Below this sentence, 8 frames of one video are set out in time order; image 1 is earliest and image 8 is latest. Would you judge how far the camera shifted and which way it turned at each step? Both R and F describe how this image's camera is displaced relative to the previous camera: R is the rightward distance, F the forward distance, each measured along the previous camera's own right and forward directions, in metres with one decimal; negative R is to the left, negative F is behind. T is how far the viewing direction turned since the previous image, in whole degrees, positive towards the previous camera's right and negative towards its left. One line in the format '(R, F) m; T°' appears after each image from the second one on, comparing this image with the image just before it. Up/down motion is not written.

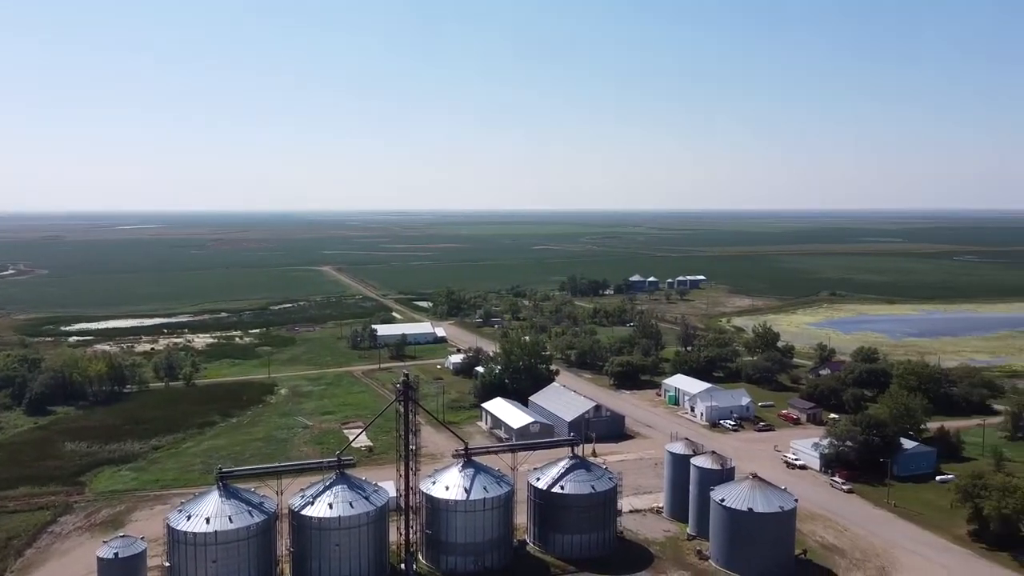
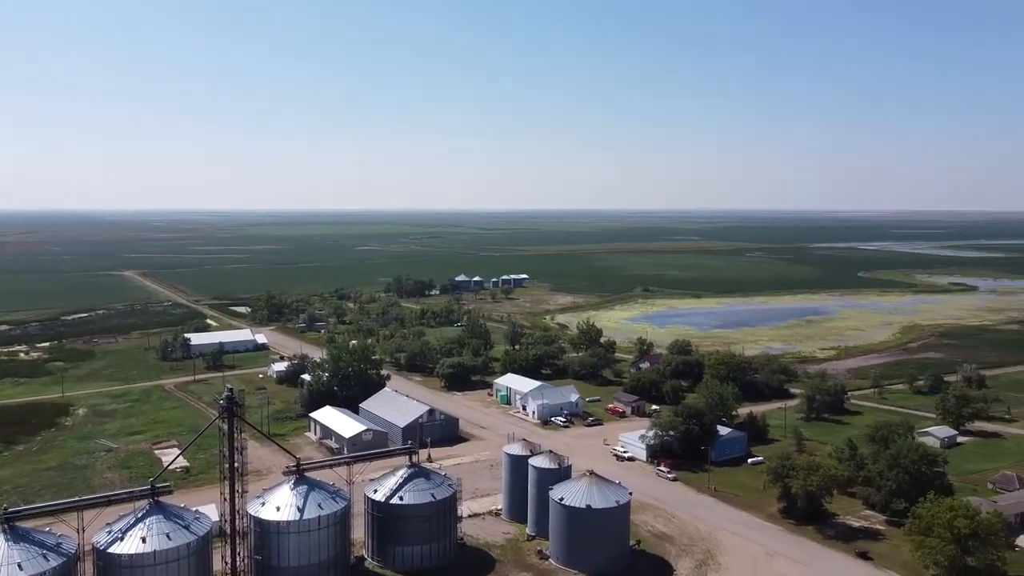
(-0.3, +0.6) m; +13°
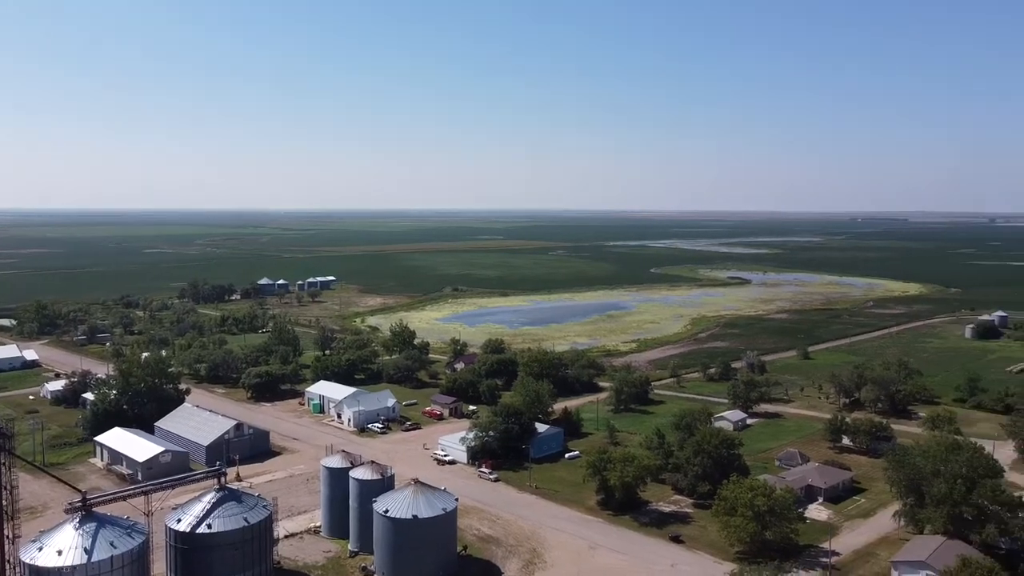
(-0.3, +0.6) m; +14°
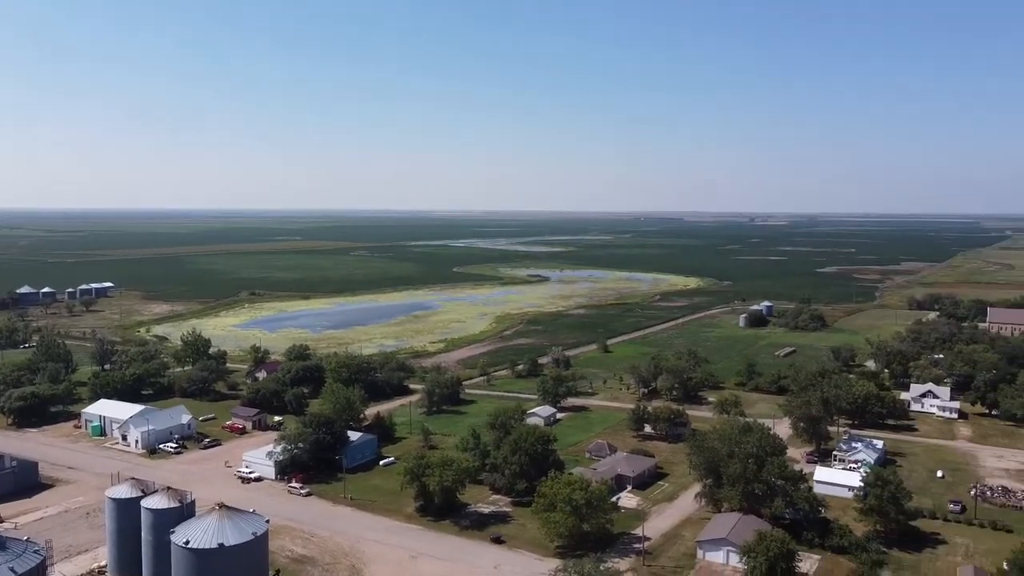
(-0.3, +0.6) m; +14°
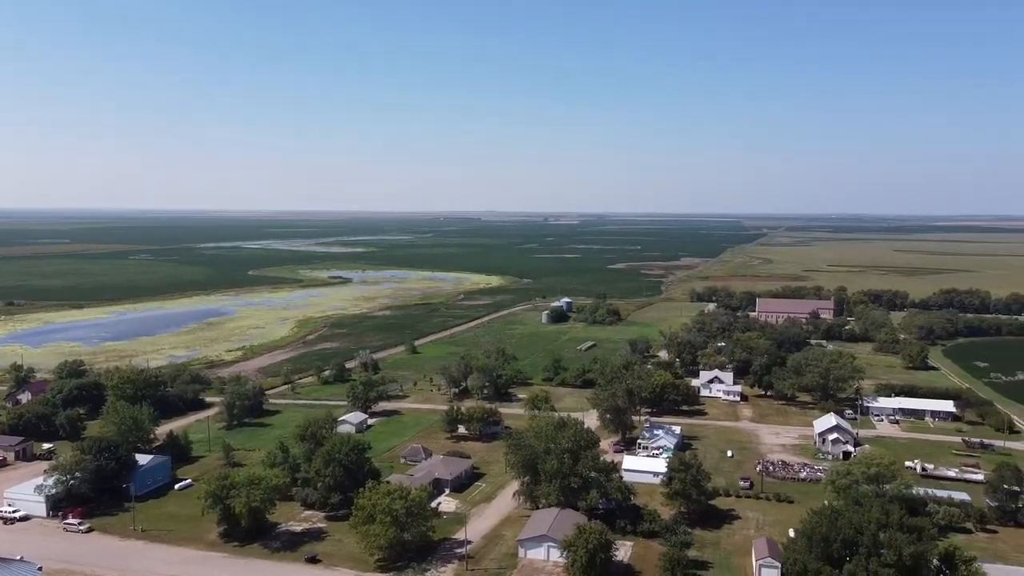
(-0.3, +0.7) m; +14°
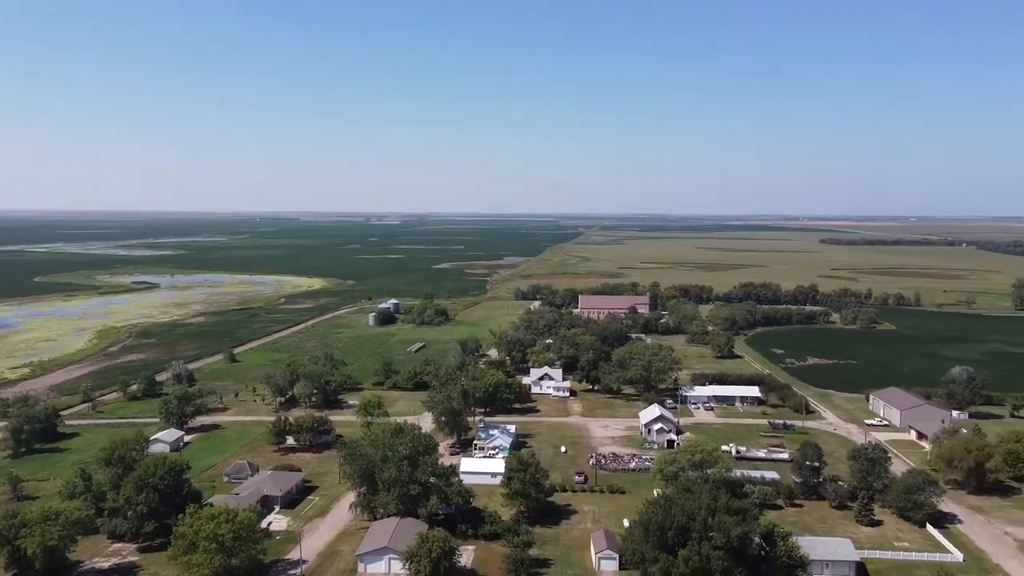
(-0.3, +0.6) m; +13°
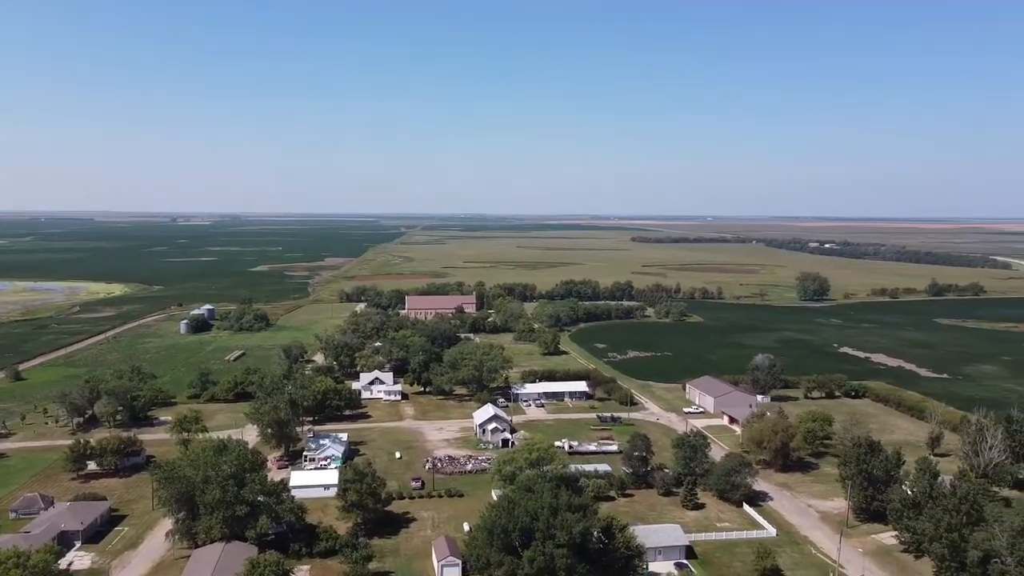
(-0.3, +0.6) m; +13°
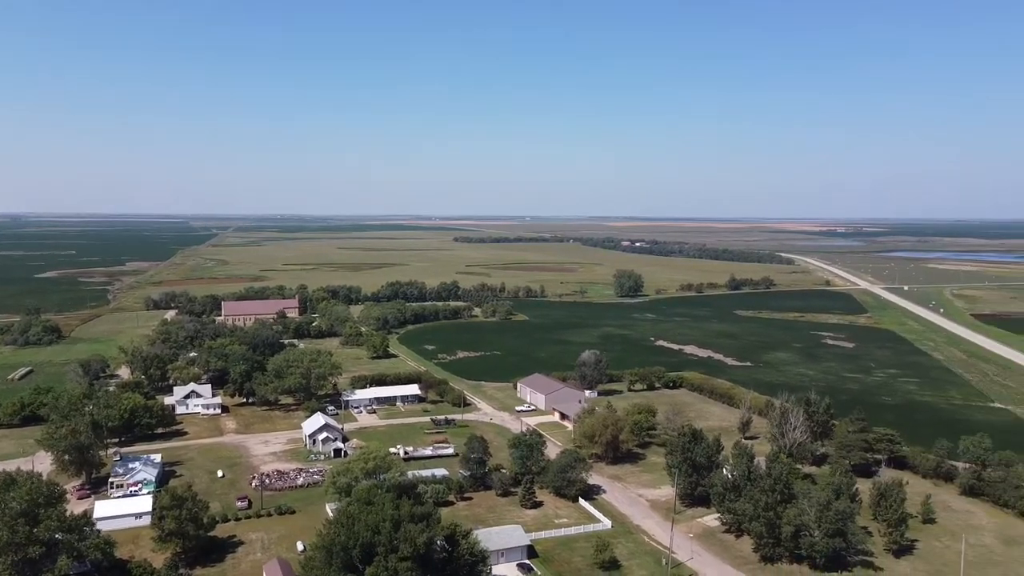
(-0.3, +0.6) m; +13°
